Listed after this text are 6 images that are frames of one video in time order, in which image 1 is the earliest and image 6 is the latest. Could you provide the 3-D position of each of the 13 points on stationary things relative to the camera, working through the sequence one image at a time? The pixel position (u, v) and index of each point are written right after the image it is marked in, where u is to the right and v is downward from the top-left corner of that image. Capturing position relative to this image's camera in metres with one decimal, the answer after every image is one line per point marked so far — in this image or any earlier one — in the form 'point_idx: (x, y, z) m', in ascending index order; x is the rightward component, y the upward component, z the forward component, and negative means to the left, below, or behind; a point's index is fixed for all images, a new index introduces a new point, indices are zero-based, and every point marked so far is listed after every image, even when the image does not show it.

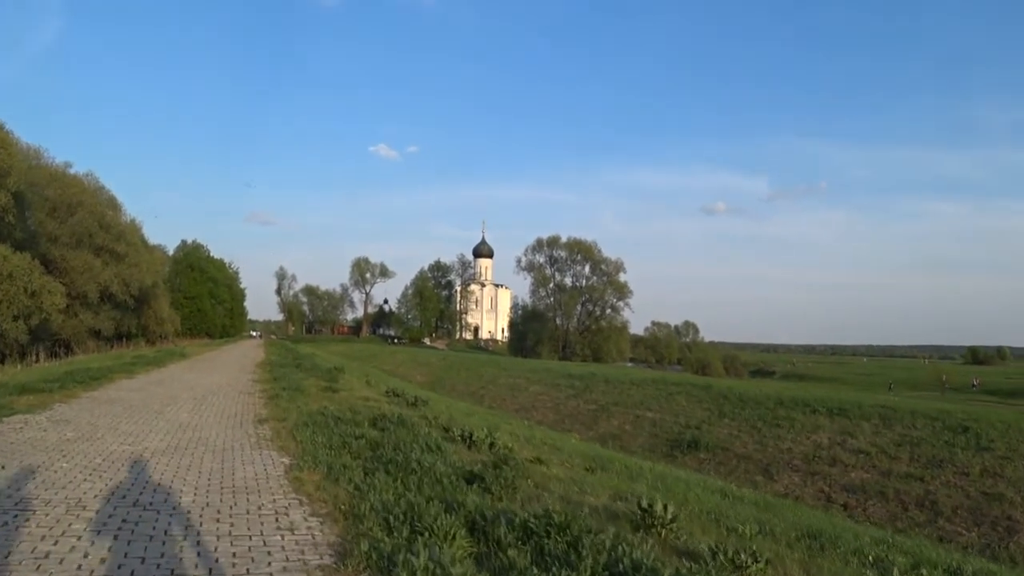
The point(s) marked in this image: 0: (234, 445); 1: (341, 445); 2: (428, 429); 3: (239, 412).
0: (-3.7, -2.1, +10.8) m
1: (-2.2, -2.0, +10.8) m
2: (-1.4, -2.3, +13.3) m
3: (-5.1, -2.3, +15.3) m
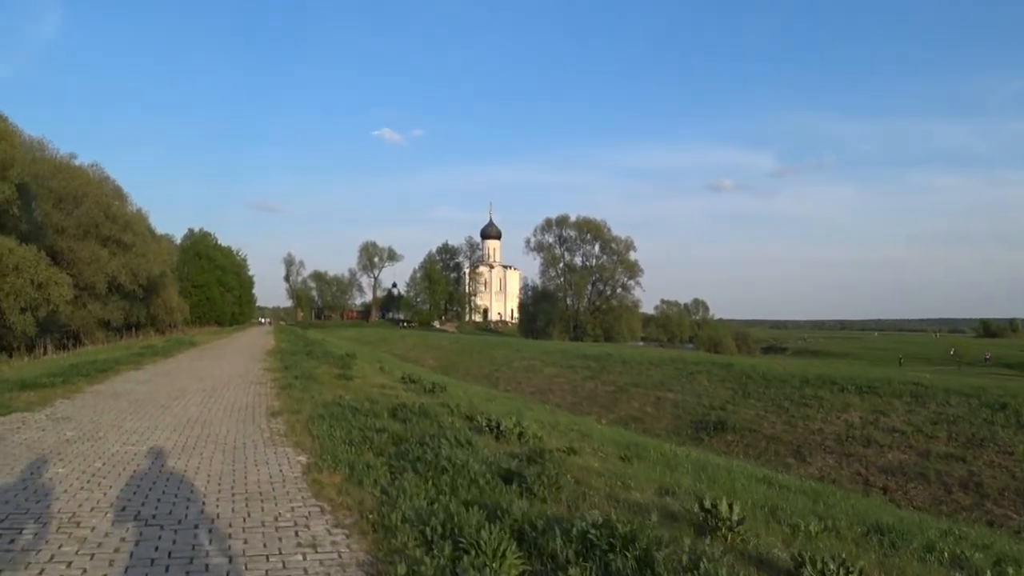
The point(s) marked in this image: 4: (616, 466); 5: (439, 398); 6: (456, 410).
0: (-3.2, -1.9, +10.0) m
1: (-1.8, -1.8, +10.0) m
2: (-0.9, -2.0, +12.5) m
3: (-4.6, -2.1, +14.5) m
4: (+1.4, -2.4, +11.2) m
5: (-1.6, -2.3, +17.5) m
6: (-1.0, -2.2, +14.7) m
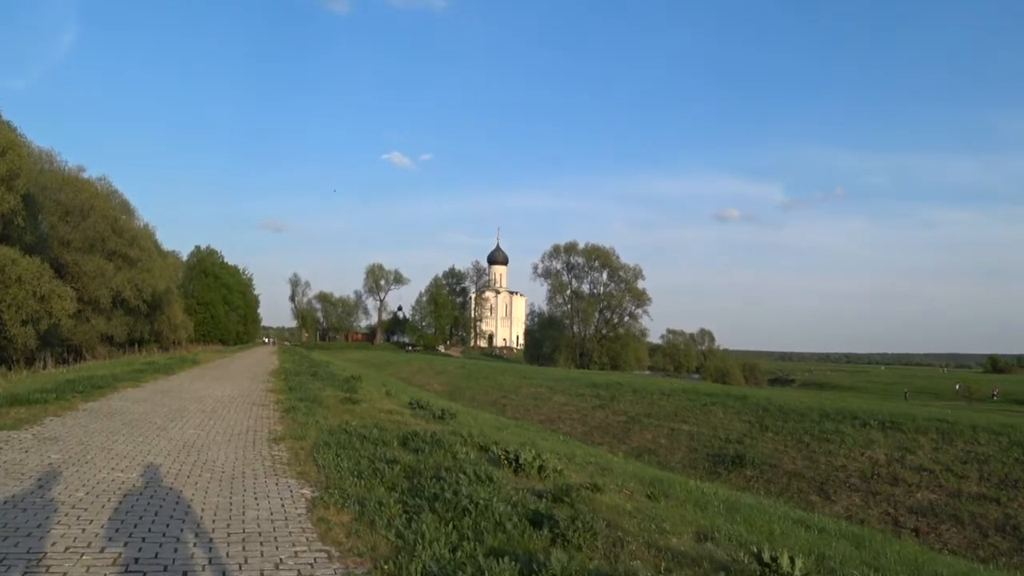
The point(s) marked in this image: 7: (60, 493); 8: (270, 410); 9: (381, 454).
0: (-3.0, -2.1, +9.2) m
1: (-1.6, -2.0, +9.1) m
2: (-0.6, -2.3, +11.7) m
3: (-4.3, -2.3, +13.7) m
4: (+1.7, -2.7, +10.4) m
5: (-1.3, -2.8, +16.7) m
6: (-0.7, -2.6, +13.9) m
7: (-4.2, -1.9, +7.7) m
8: (-5.1, -2.6, +17.3) m
9: (-1.7, -2.1, +10.4) m
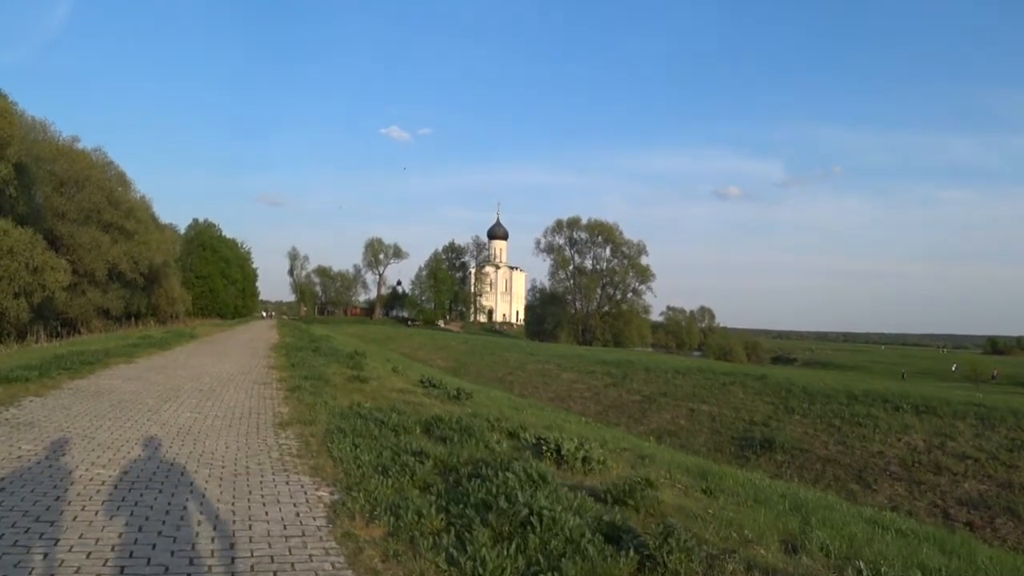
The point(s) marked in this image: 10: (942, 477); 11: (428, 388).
0: (-2.5, -1.7, +7.8) m
1: (-1.1, -1.7, +7.7) m
2: (-0.2, -1.9, +10.3) m
3: (-3.8, -1.8, +12.3) m
4: (+2.2, -2.4, +9.0) m
5: (-0.8, -2.2, +15.3) m
6: (-0.2, -2.1, +12.5) m
7: (-3.7, -1.6, +6.3) m
8: (-4.6, -2.0, +15.9) m
9: (-1.2, -1.7, +9.0) m
10: (+10.0, -4.4, +19.2) m
11: (-2.0, -2.4, +19.9) m
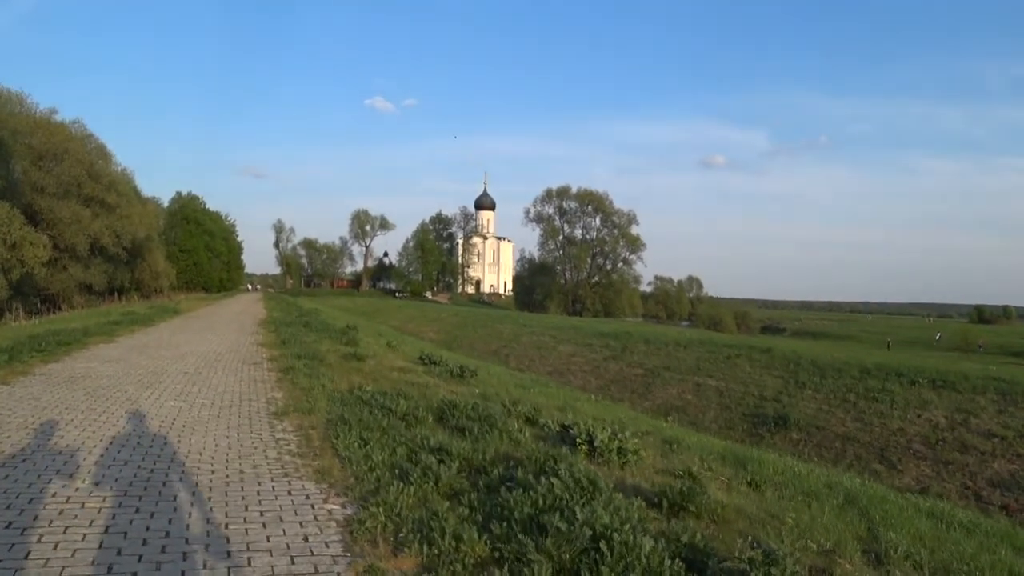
0: (-2.2, -1.5, +6.7) m
1: (-0.8, -1.5, +6.6) m
2: (+0.1, -1.6, +9.2) m
3: (-3.6, -1.5, +11.1) m
4: (+2.5, -2.1, +8.0) m
5: (-0.6, -1.7, +14.2) m
6: (0.0, -1.7, +11.4) m
7: (-3.4, -1.4, +5.1) m
8: (-4.4, -1.5, +14.8) m
9: (-0.9, -1.4, +7.9) m
10: (+10.1, -3.7, +18.3) m
11: (-1.9, -1.8, +18.8) m
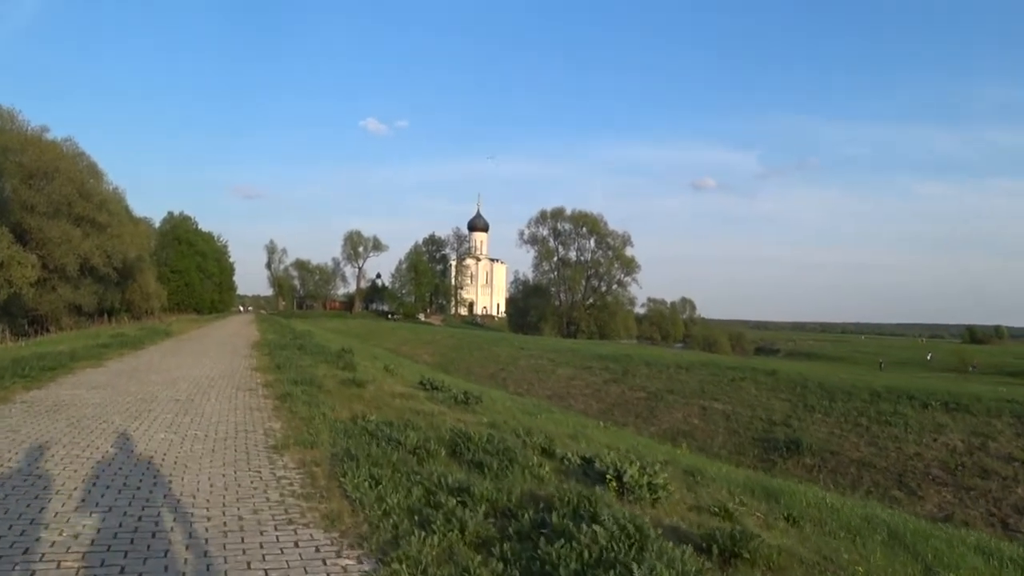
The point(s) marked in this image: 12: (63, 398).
0: (-1.9, -1.7, +6.0) m
1: (-0.5, -1.6, +5.9) m
2: (+0.3, -1.8, +8.5) m
3: (-3.4, -1.8, +10.4) m
4: (+2.7, -2.3, +7.3) m
5: (-0.5, -2.1, +13.5) m
6: (+0.2, -2.0, +10.7) m
7: (-3.1, -1.6, +4.4) m
8: (-4.3, -1.9, +14.0) m
9: (-0.6, -1.6, +7.2) m
10: (+10.3, -4.2, +17.7) m
11: (-1.8, -2.3, +18.1) m
12: (-6.9, -1.7, +12.6) m
